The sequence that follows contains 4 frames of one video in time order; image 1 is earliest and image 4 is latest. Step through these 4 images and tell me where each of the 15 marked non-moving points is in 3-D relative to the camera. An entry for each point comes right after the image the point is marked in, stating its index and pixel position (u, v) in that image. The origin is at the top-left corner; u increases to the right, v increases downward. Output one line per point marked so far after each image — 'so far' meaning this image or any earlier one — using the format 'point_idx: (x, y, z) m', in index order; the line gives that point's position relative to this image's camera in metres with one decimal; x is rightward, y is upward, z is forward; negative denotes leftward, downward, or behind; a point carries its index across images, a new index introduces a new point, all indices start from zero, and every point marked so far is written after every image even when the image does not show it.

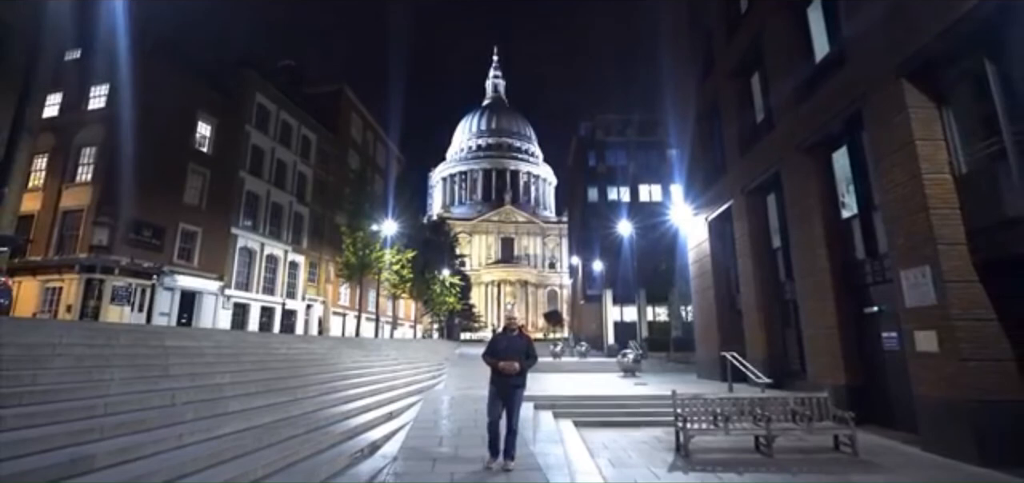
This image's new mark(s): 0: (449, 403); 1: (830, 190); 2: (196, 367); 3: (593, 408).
0: (-1.5, -3.9, +11.7) m
1: (+7.9, +1.3, +12.1) m
2: (-5.4, -2.2, +8.4) m
3: (+1.9, -3.9, +11.7) m
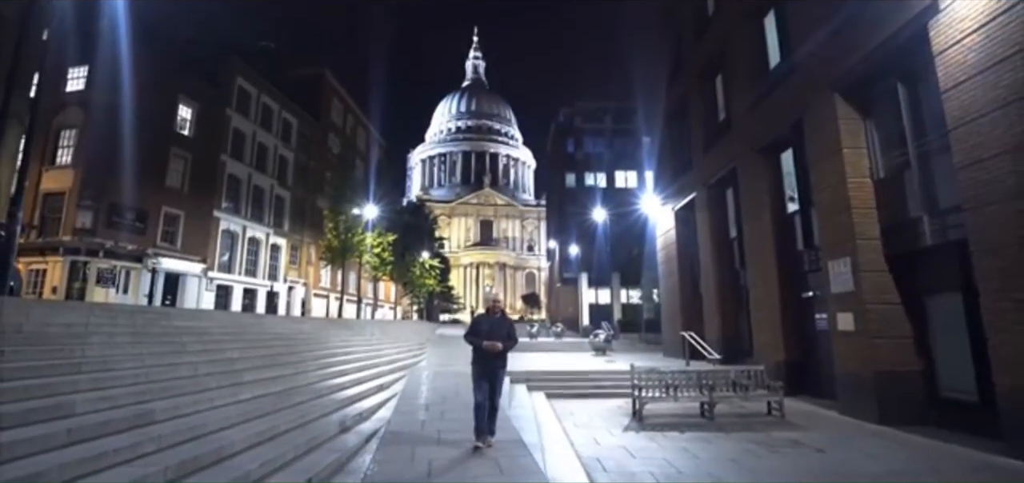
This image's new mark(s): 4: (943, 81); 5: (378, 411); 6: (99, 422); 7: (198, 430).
0: (-2.1, -3.6, +12.9) m
1: (+7.3, +1.5, +13.5) m
2: (-5.8, -2.0, +9.4) m
3: (+1.3, -3.7, +13.0) m
4: (+6.8, +2.5, +7.8) m
5: (-2.6, -3.2, +9.4) m
6: (-4.0, -1.7, +4.7) m
7: (-3.5, -2.1, +5.5) m
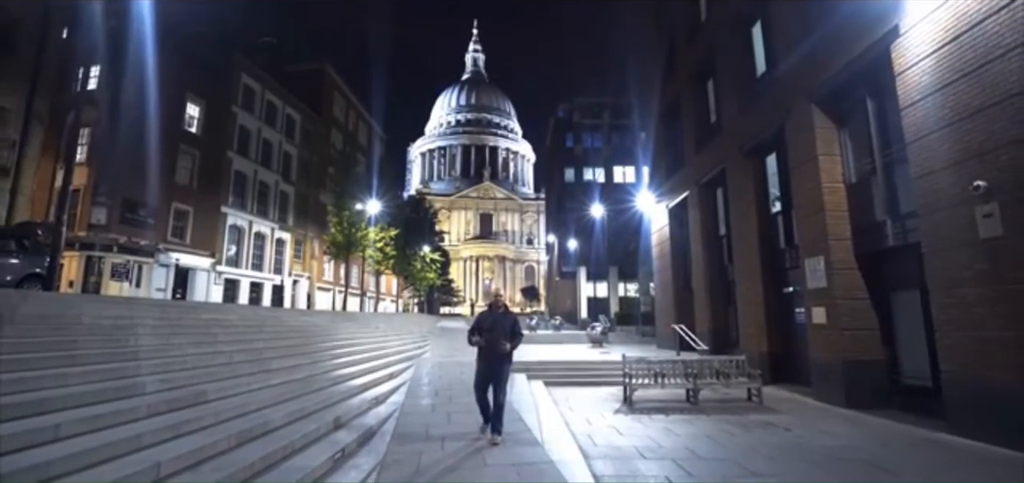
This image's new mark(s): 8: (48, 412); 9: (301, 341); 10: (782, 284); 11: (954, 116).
0: (-2.1, -3.5, +13.8) m
1: (+7.3, +1.5, +14.4) m
2: (-5.8, -2.0, +10.2) m
3: (+1.3, -3.6, +13.9) m
4: (+6.9, +2.5, +8.7) m
5: (-2.6, -3.2, +10.3) m
6: (-4.0, -1.8, +5.6) m
7: (-3.5, -2.2, +6.4) m
8: (-4.4, -1.6, +4.7) m
9: (-5.3, -2.5, +12.3) m
10: (+7.5, -1.2, +13.7) m
11: (+6.8, +1.9, +7.6) m
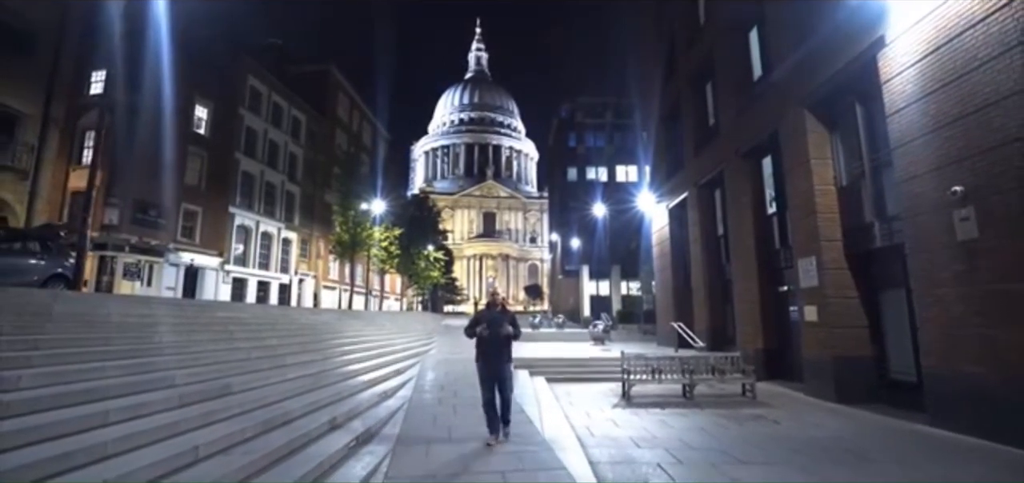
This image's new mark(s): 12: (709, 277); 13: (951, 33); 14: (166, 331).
0: (-2.0, -3.5, +14.2) m
1: (+7.4, +1.5, +14.8) m
2: (-5.7, -2.0, +10.7) m
3: (+1.4, -3.7, +14.4) m
4: (+6.9, +2.5, +9.0) m
5: (-2.5, -3.3, +10.8) m
6: (-3.9, -1.9, +6.1) m
7: (-3.4, -2.2, +6.8) m
8: (-4.4, -1.7, +5.1) m
9: (-5.2, -2.5, +12.8) m
10: (+7.6, -1.2, +14.1) m
11: (+6.8, +1.9, +7.9) m
12: (+7.1, -1.3, +17.8) m
13: (+6.9, +3.2, +7.7) m
14: (-5.9, -1.5, +8.3) m
